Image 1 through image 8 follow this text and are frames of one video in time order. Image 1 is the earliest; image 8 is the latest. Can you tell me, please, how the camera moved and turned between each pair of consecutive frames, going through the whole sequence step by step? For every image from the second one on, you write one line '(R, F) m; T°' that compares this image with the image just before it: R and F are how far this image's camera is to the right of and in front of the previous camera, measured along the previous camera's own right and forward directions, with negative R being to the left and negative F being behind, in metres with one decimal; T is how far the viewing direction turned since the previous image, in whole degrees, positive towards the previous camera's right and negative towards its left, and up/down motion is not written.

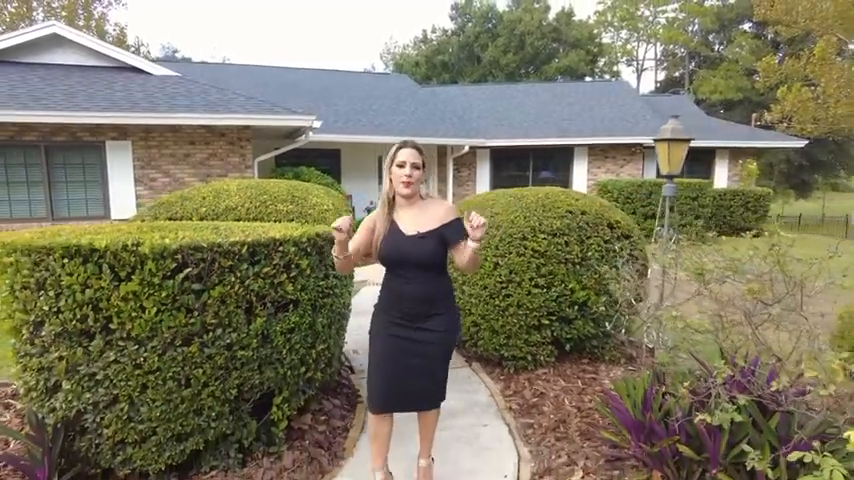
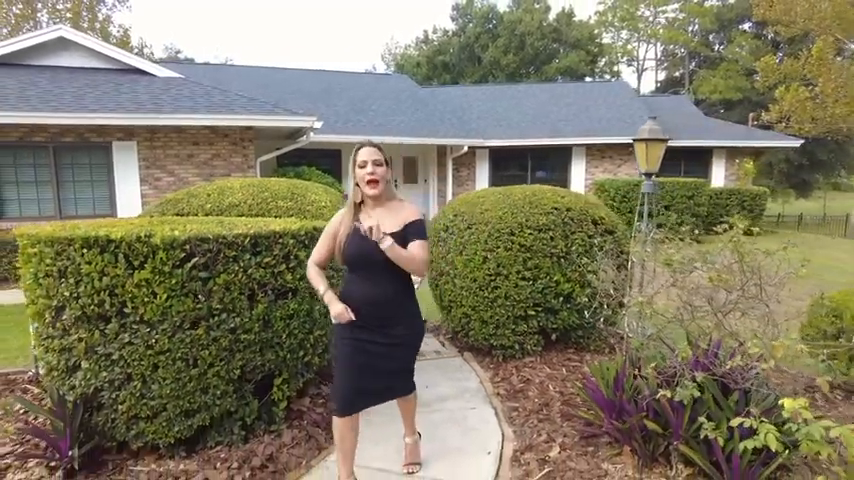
(+0.1, -0.2) m; 0°
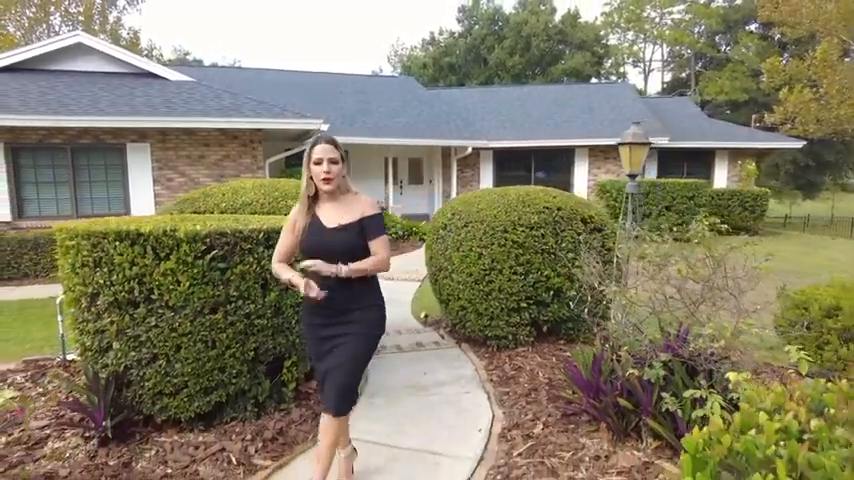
(+0.1, -0.3) m; -1°
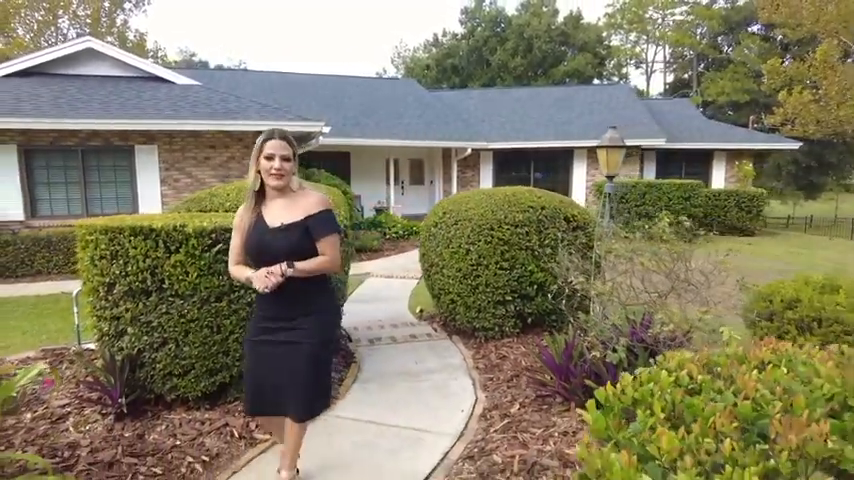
(+0.1, -0.3) m; 0°
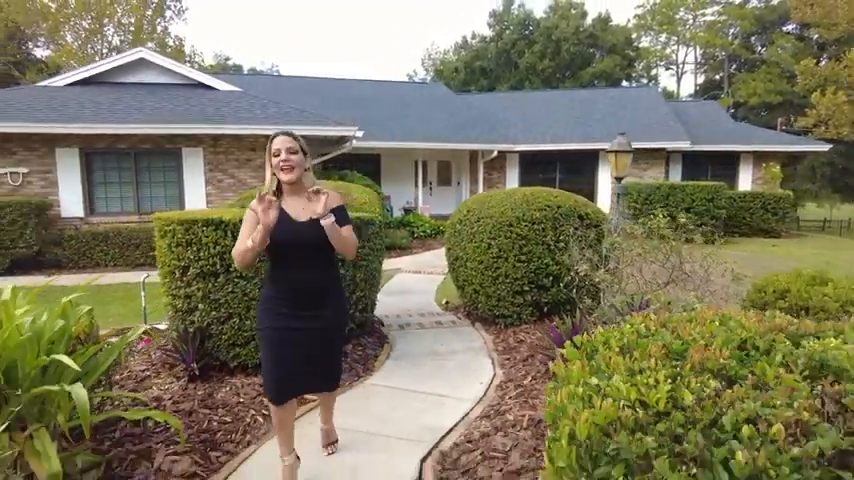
(0.0, -0.5) m; -3°
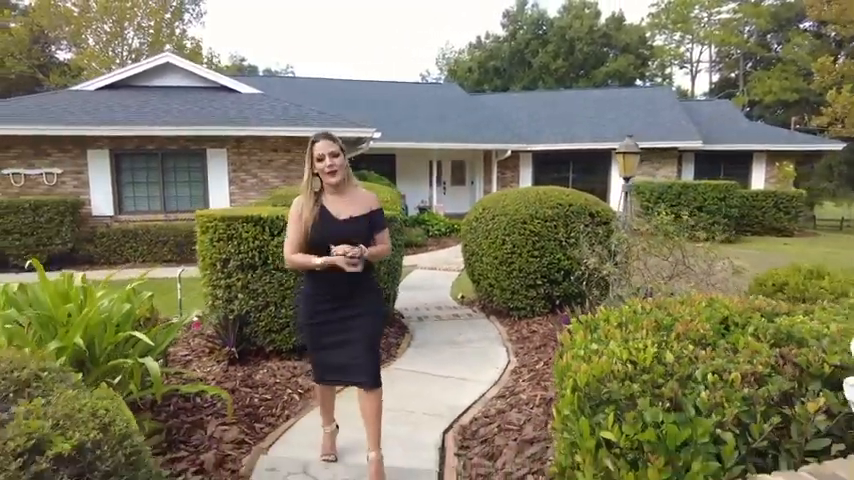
(-0.1, -0.3) m; -1°
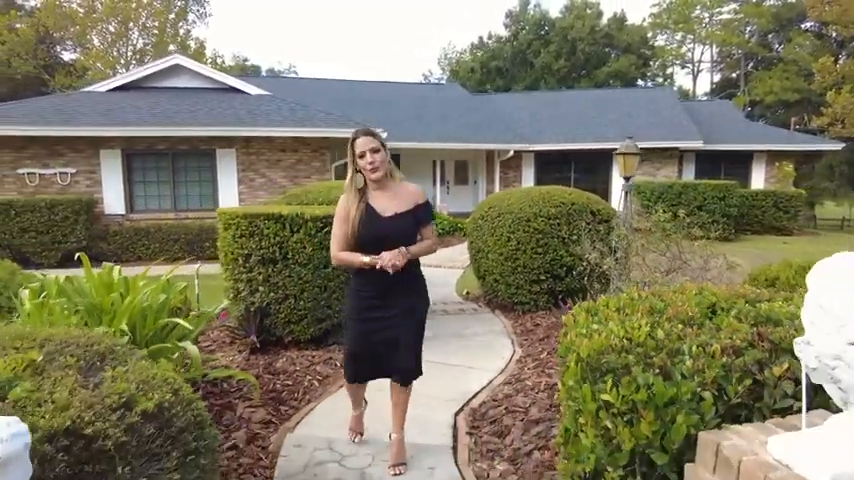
(-0.1, -0.2) m; 0°
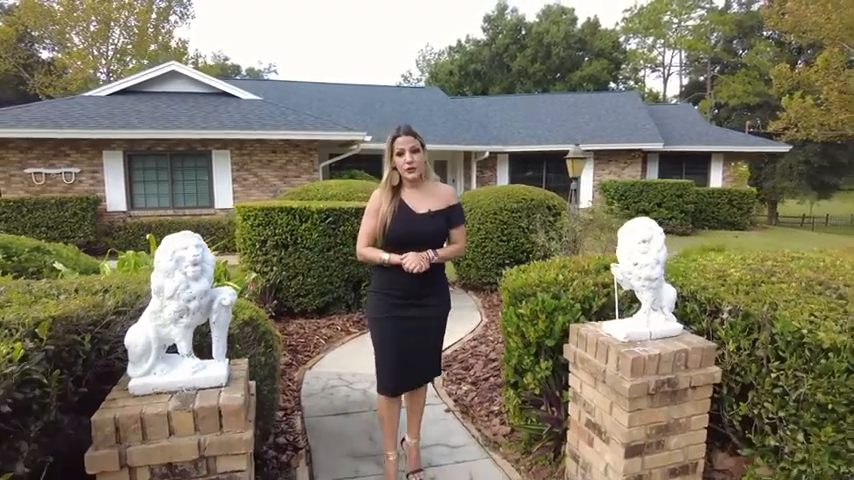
(0.0, -1.1) m; +2°
